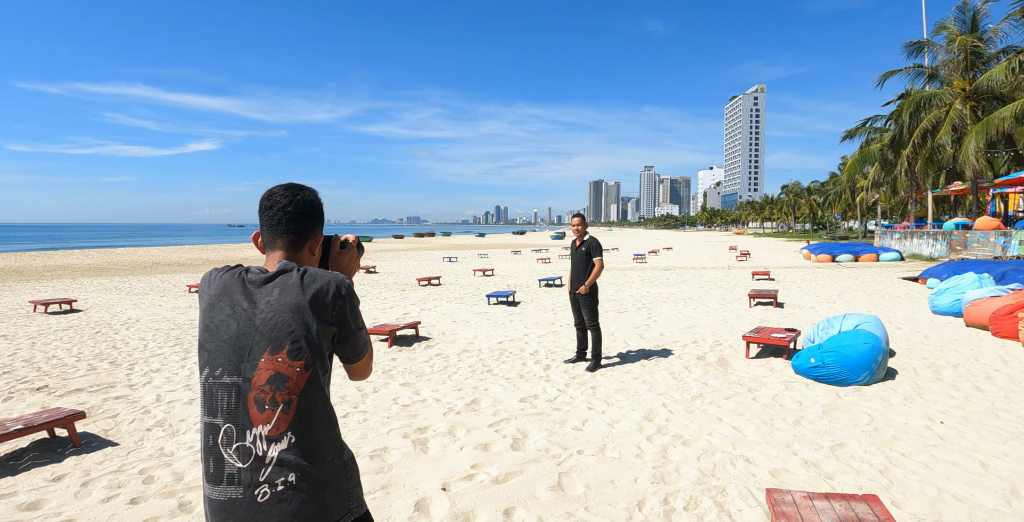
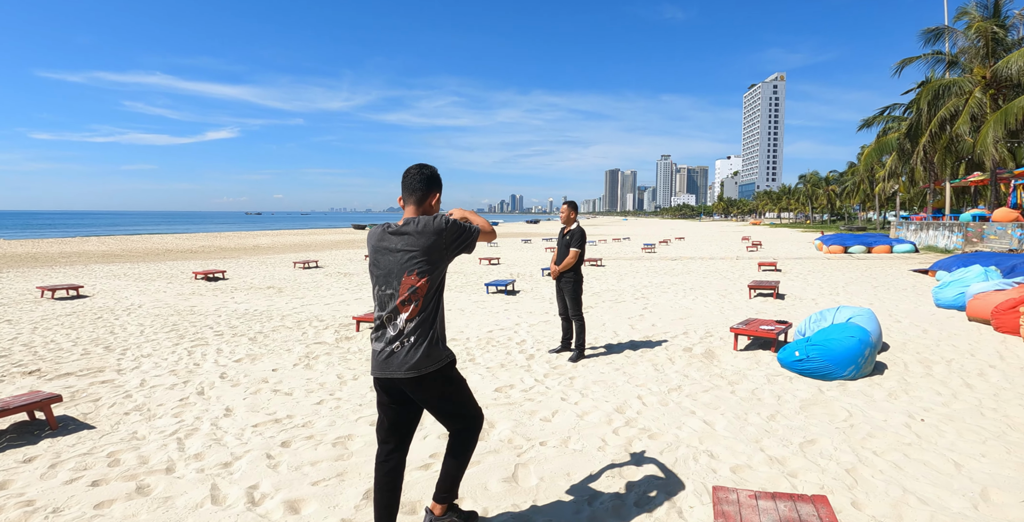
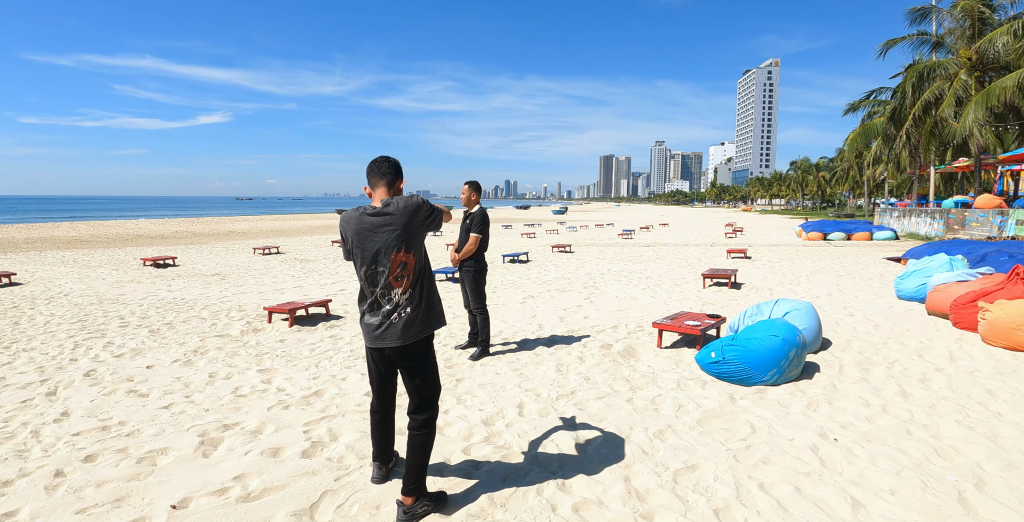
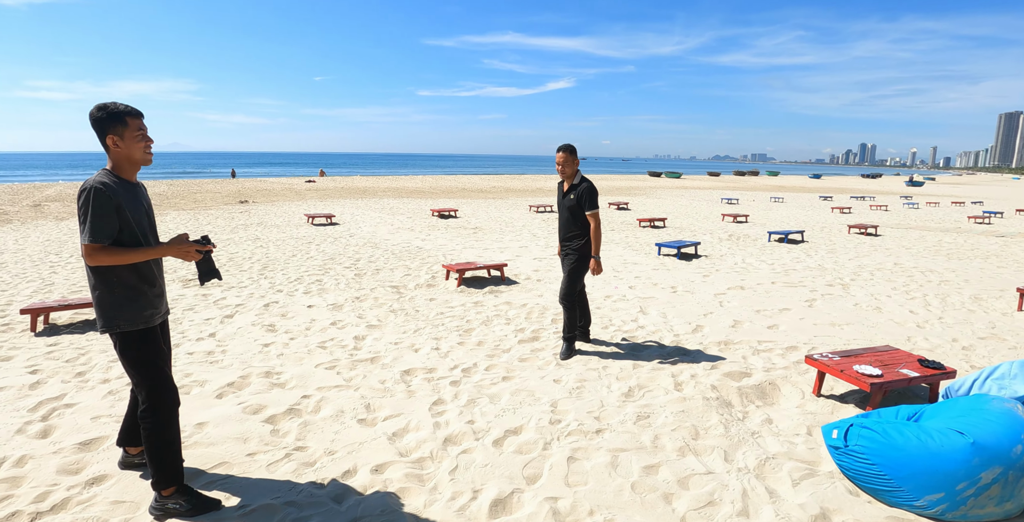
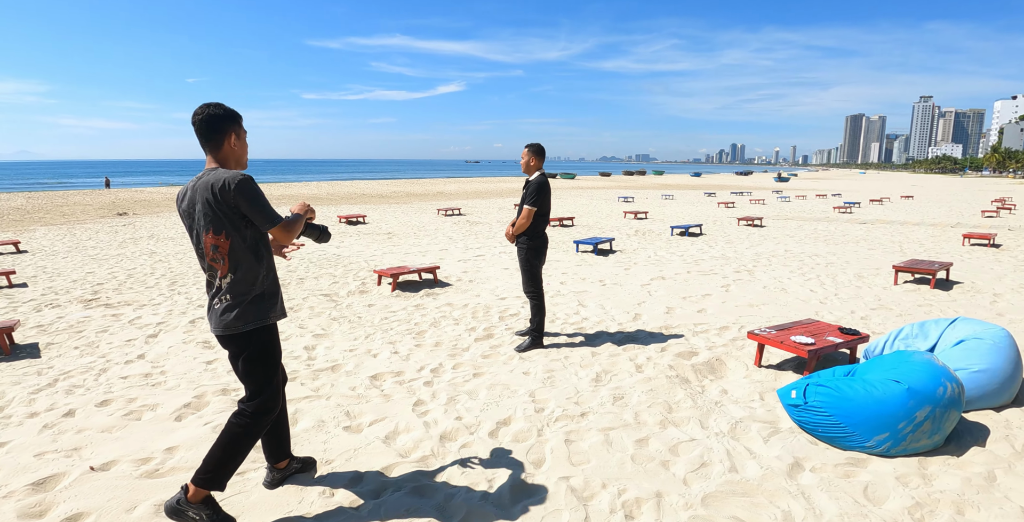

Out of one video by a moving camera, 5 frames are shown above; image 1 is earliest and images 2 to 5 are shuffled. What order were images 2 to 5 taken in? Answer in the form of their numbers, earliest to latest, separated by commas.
2, 3, 5, 4
